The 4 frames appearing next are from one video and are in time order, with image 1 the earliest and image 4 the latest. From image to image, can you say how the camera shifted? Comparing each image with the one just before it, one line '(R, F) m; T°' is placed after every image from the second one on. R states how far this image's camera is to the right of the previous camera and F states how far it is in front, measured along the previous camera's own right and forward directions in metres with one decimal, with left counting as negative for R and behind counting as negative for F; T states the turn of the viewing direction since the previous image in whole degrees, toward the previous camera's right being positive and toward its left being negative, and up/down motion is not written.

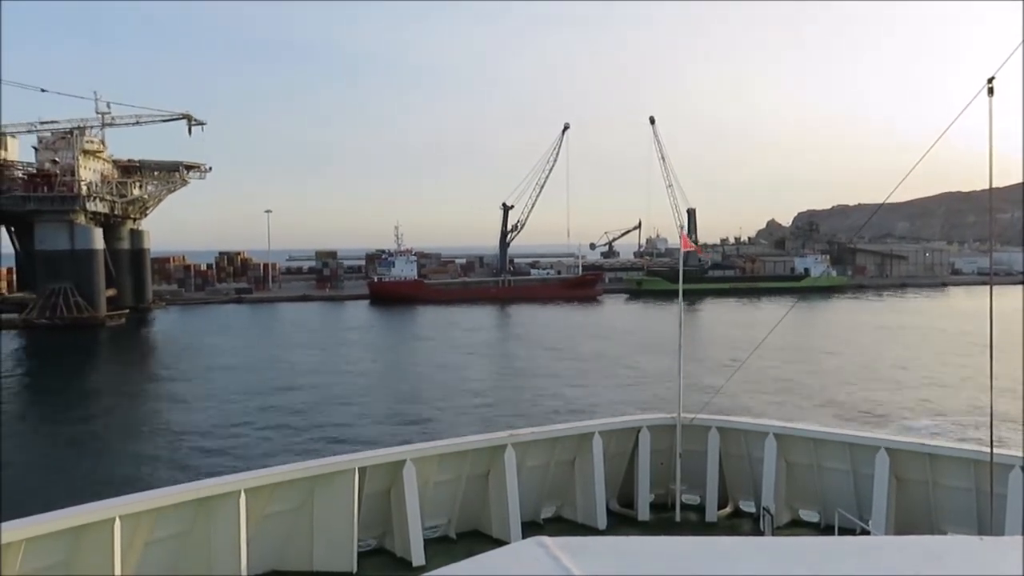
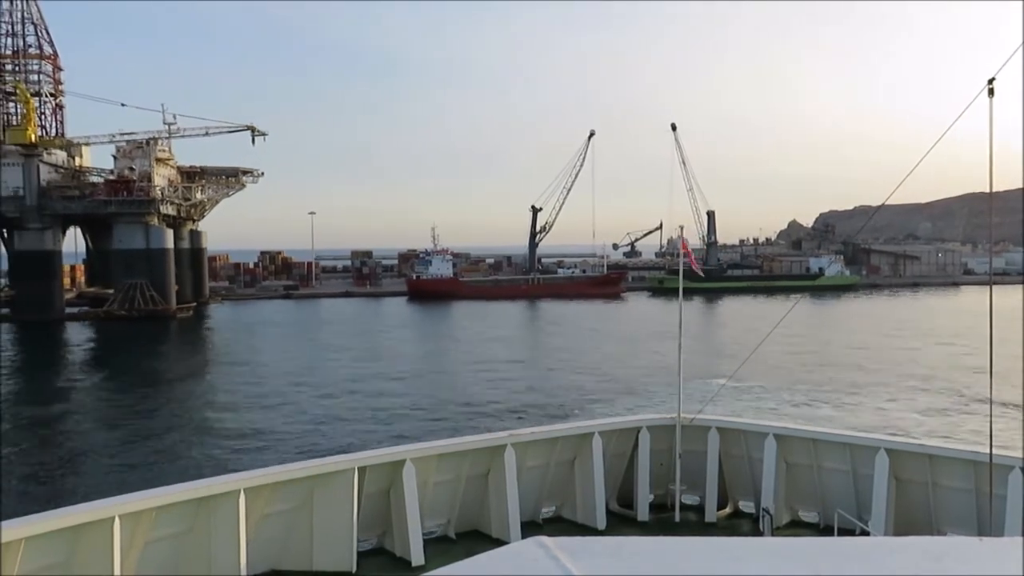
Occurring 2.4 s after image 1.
(+0.8, -0.3) m; 0°
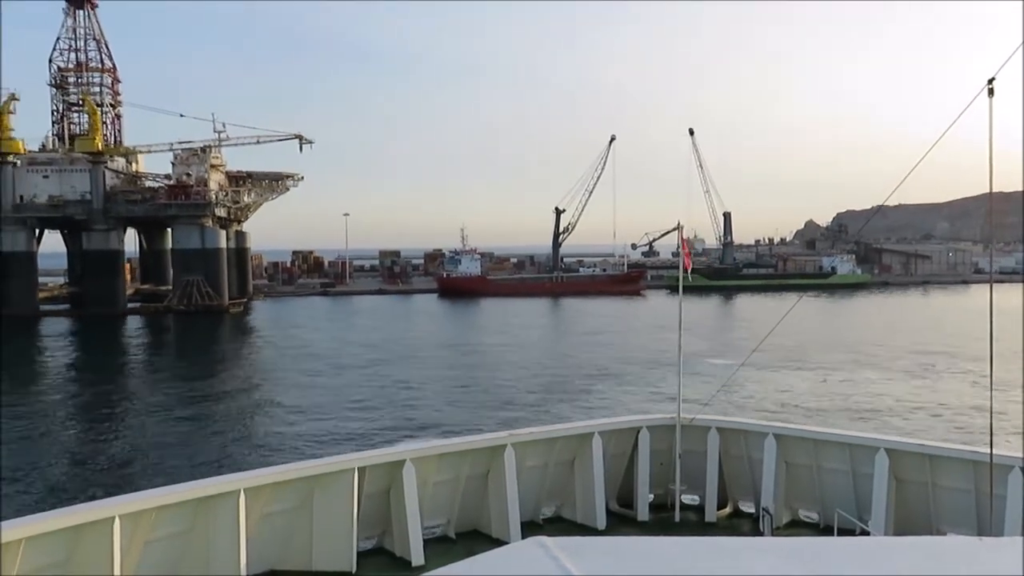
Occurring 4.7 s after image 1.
(+0.8, -0.3) m; 0°
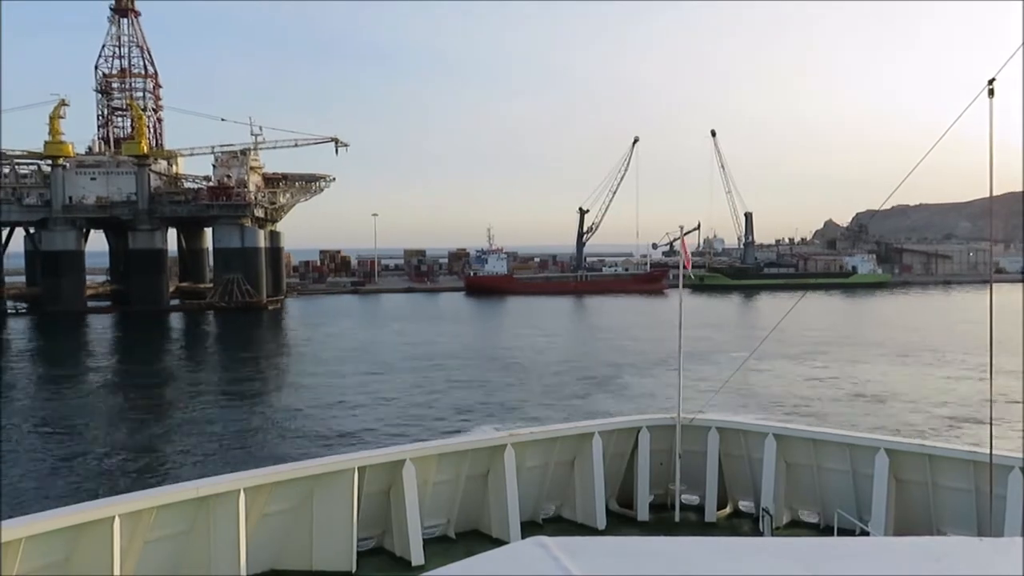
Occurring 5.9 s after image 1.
(+0.7, -0.1) m; 0°
